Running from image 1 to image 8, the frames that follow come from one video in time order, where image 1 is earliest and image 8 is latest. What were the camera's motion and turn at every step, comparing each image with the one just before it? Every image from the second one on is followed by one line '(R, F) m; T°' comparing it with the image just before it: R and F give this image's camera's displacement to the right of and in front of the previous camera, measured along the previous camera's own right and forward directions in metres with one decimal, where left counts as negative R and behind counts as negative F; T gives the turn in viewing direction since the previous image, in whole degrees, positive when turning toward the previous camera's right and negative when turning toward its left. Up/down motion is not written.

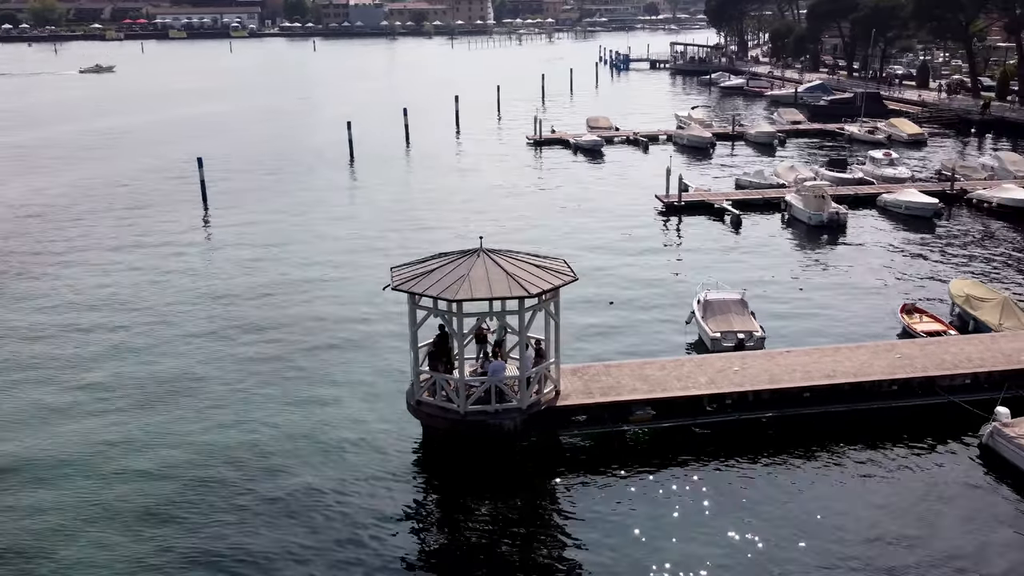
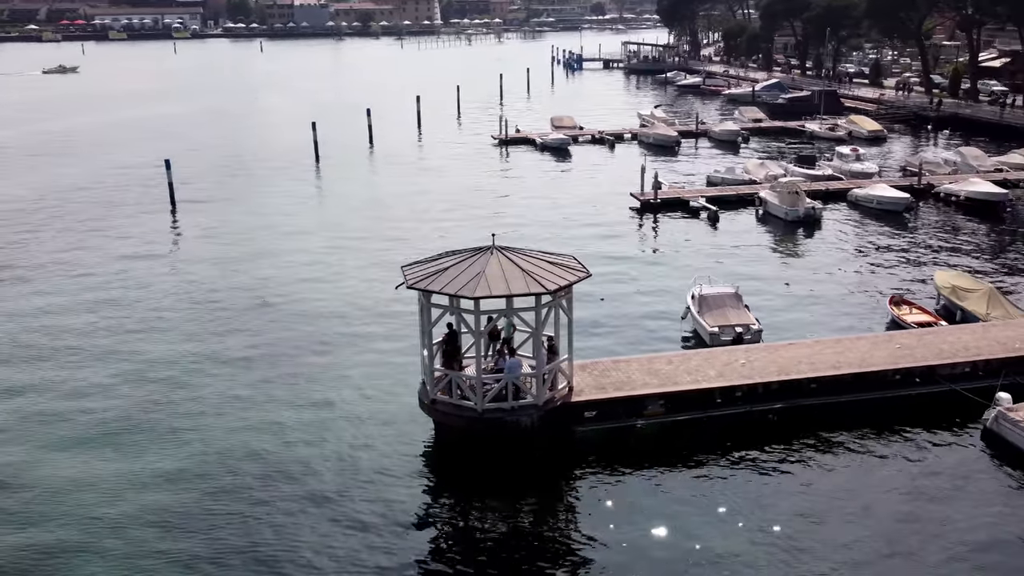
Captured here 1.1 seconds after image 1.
(-1.2, 0.0) m; +3°
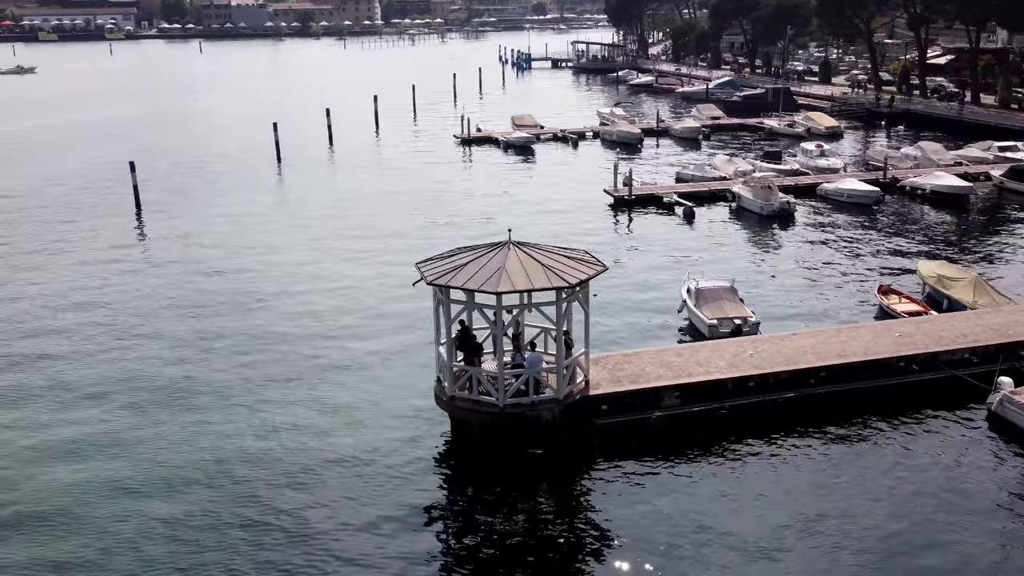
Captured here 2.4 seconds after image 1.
(-1.4, 0.0) m; +3°
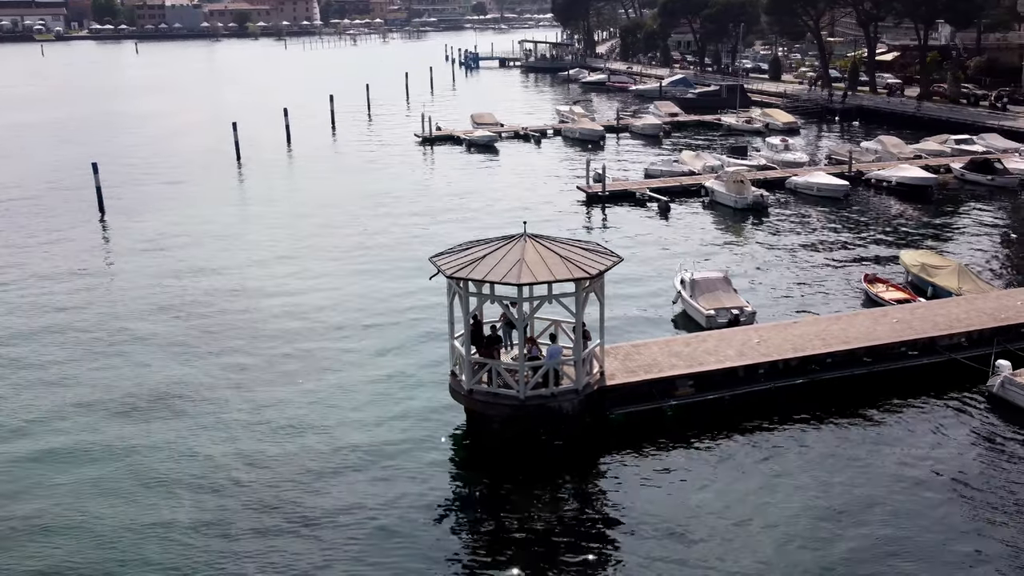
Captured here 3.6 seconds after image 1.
(-1.4, 0.0) m; +3°
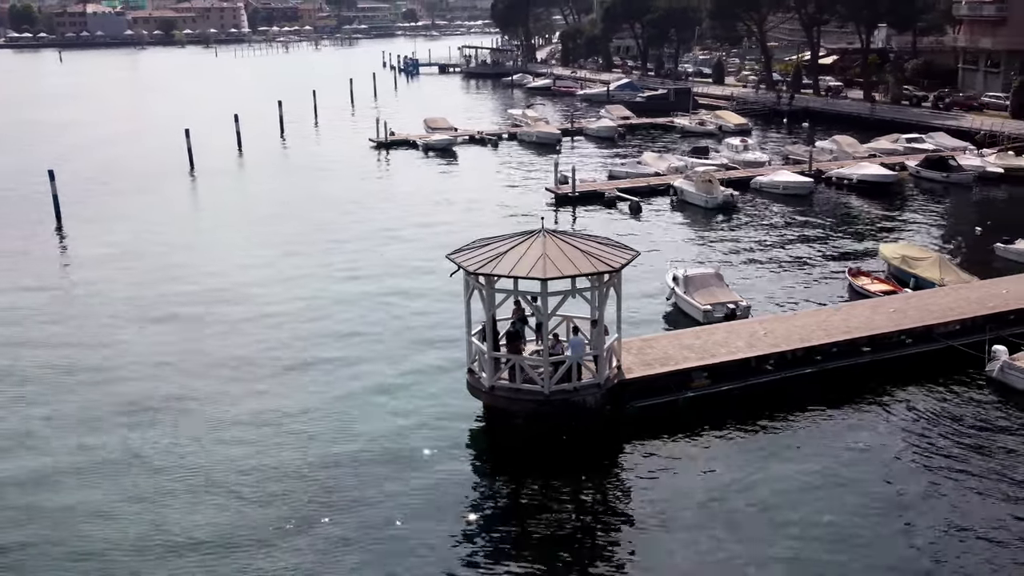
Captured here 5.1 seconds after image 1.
(-1.6, 0.0) m; +3°
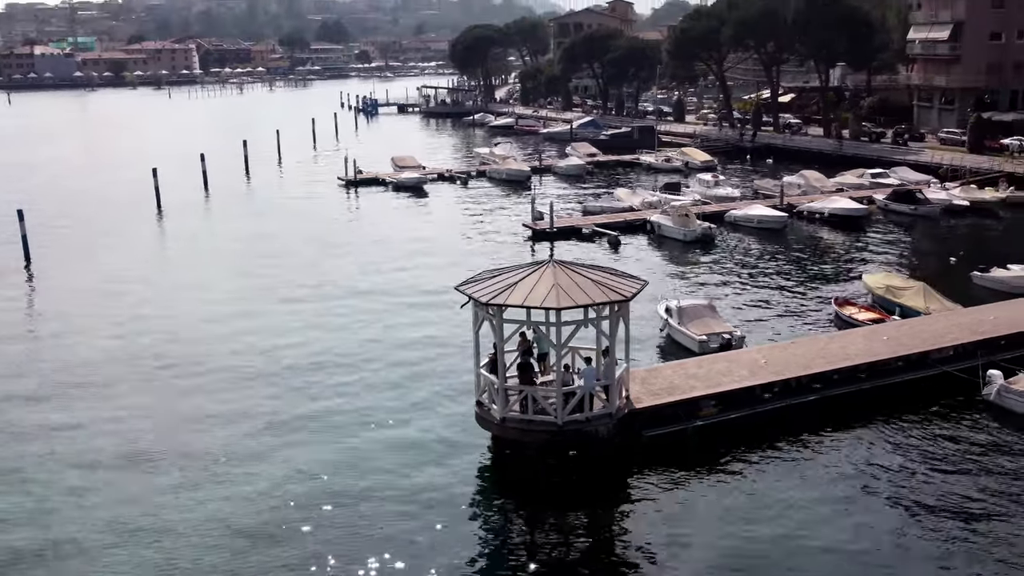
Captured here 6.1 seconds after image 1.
(-1.1, 0.0) m; +2°
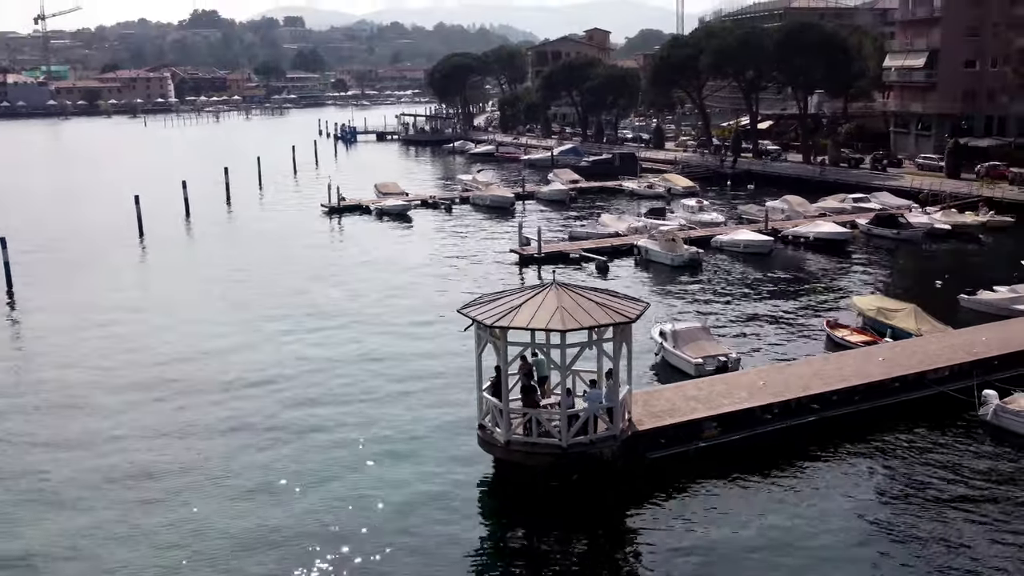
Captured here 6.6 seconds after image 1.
(-0.5, 0.0) m; +1°
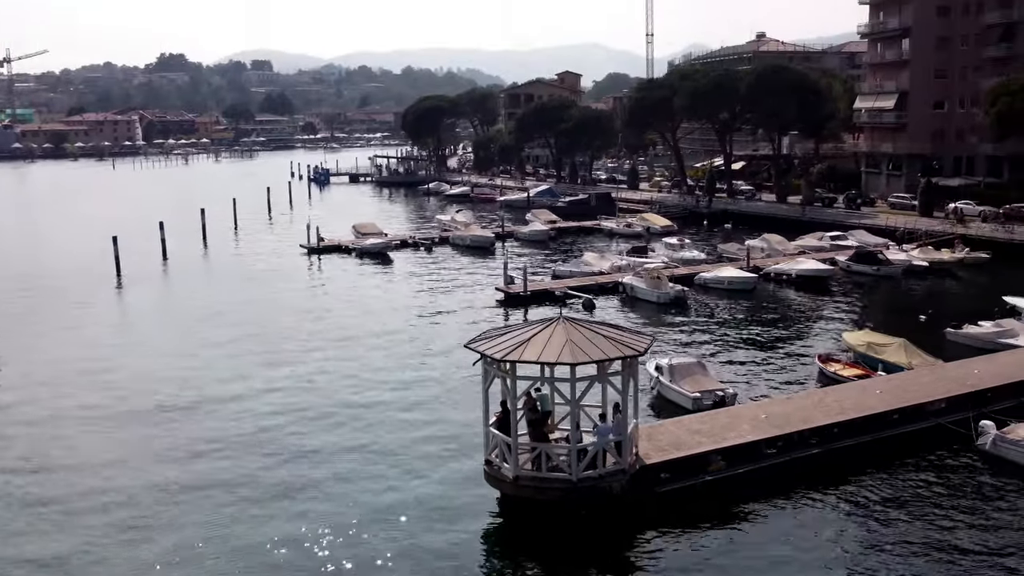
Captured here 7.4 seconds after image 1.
(-0.7, 0.0) m; +2°
